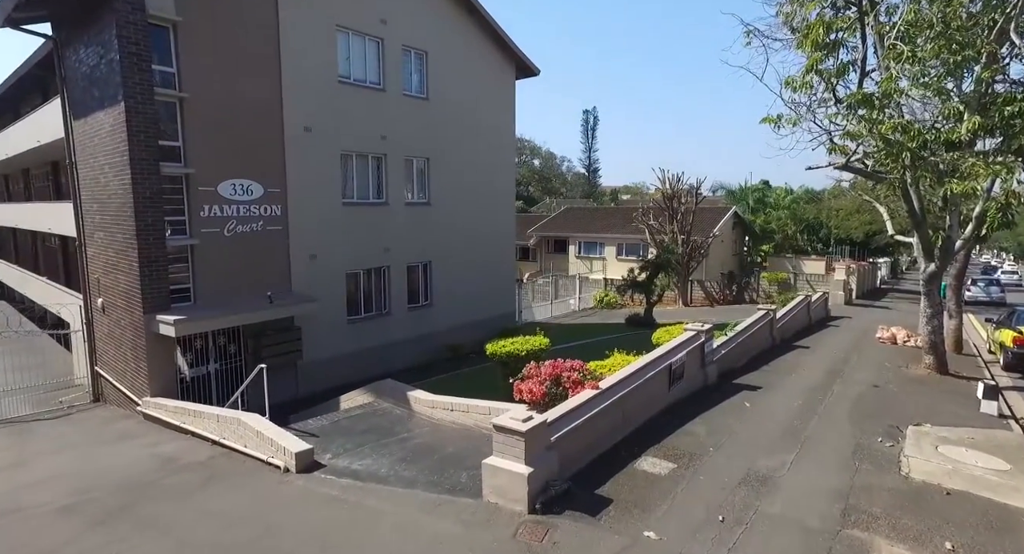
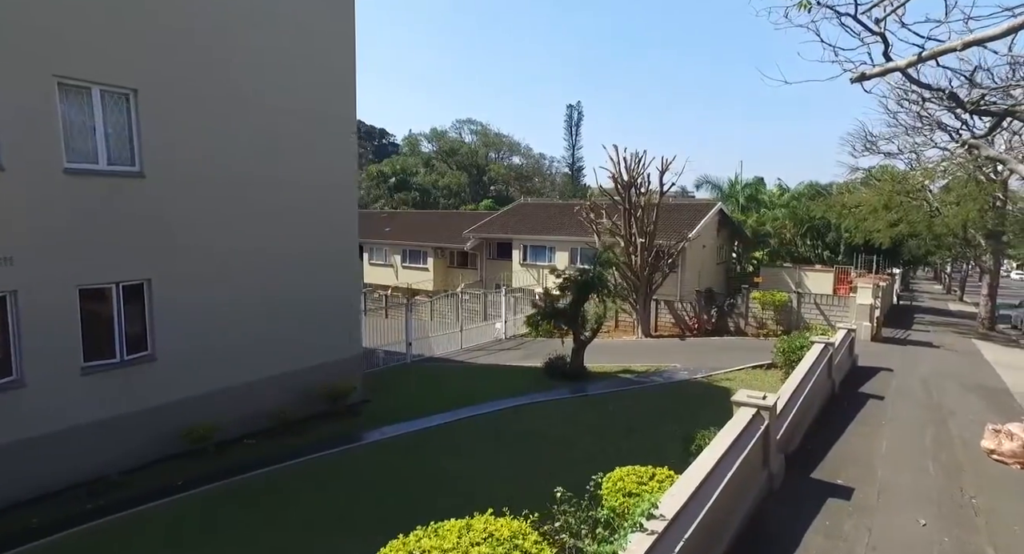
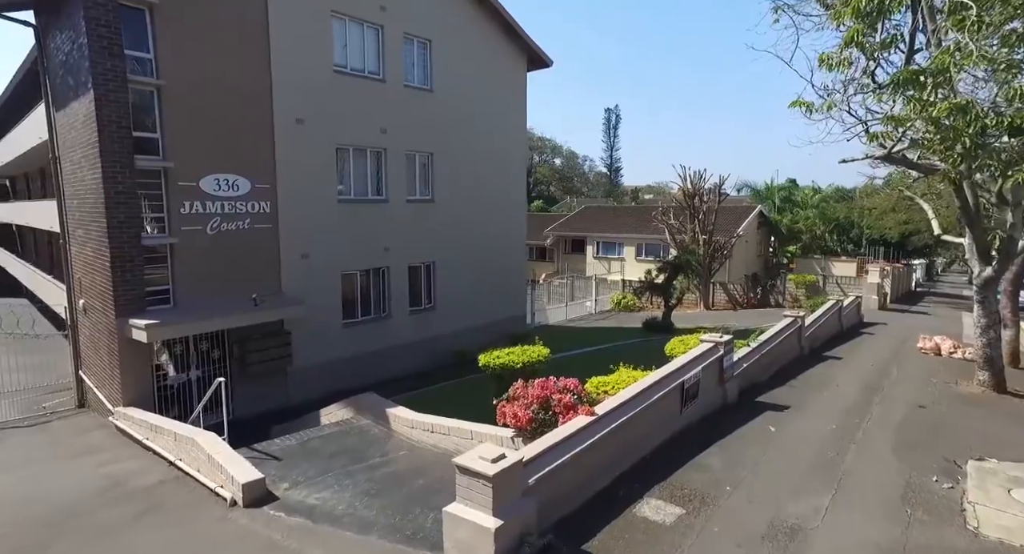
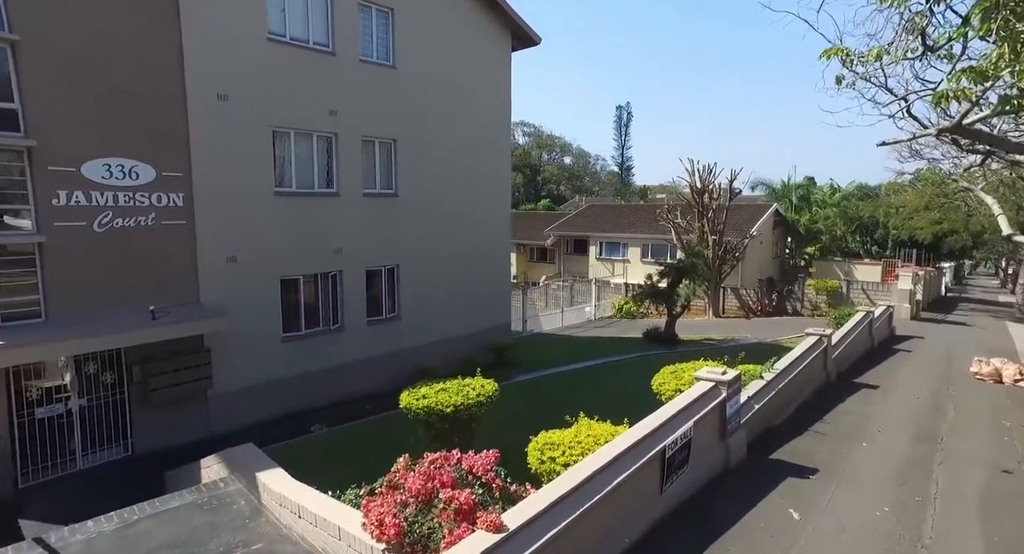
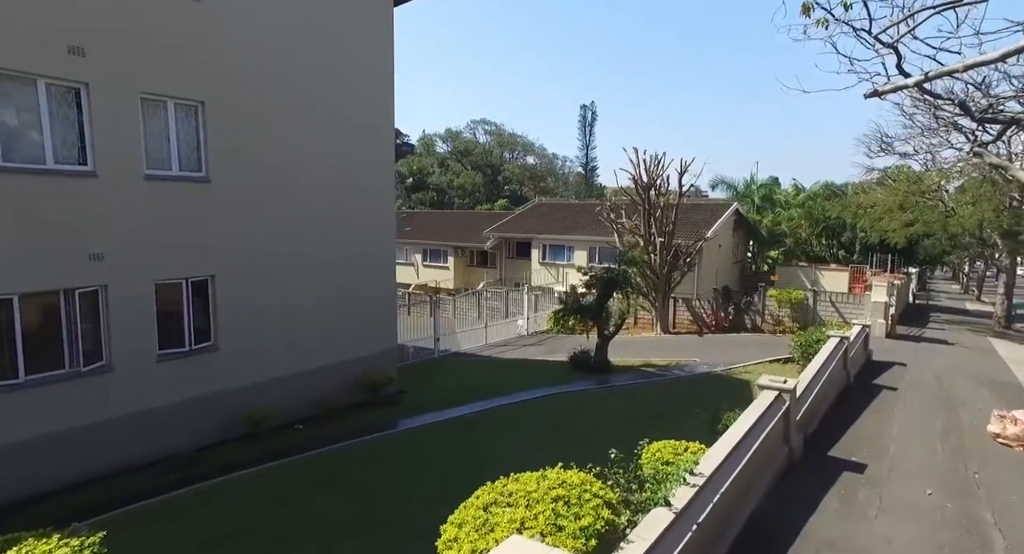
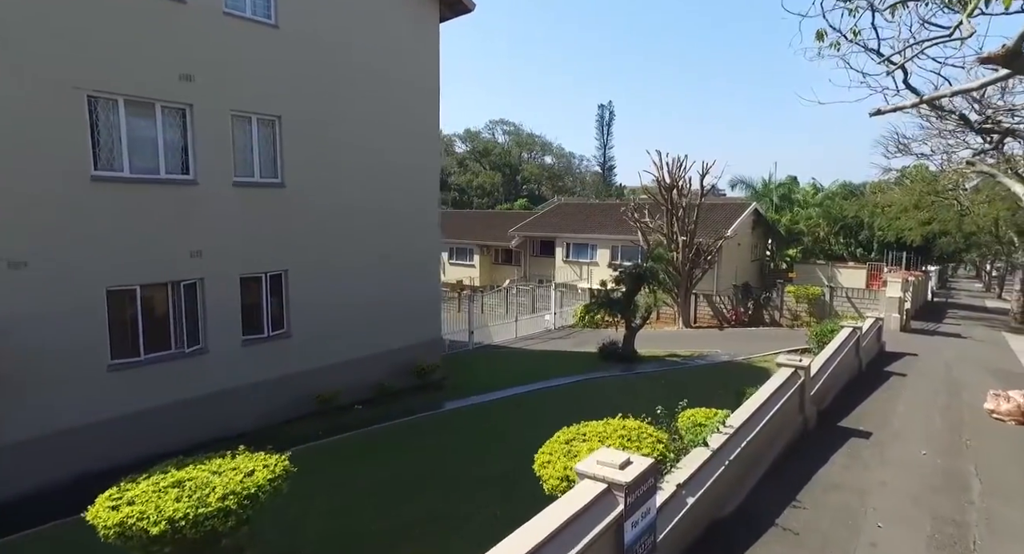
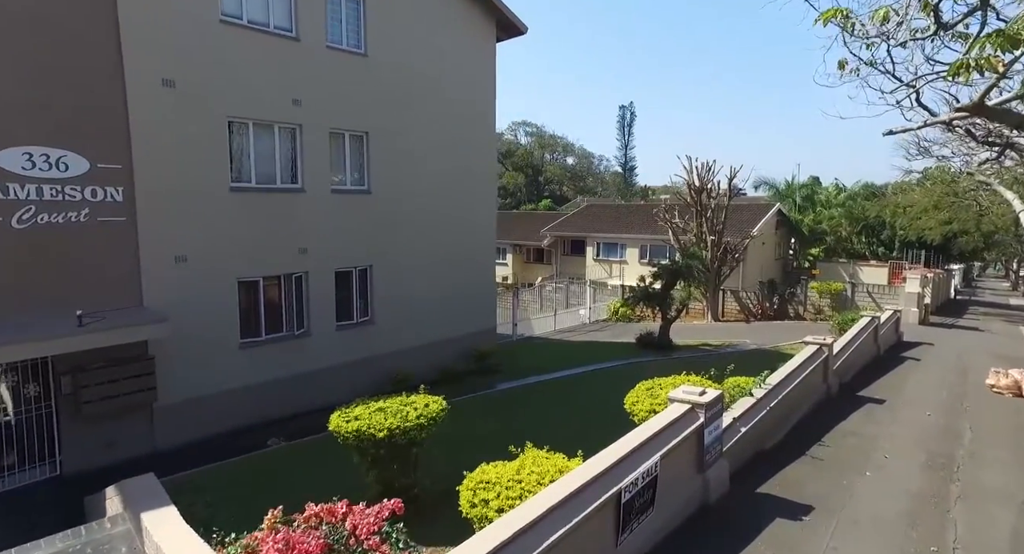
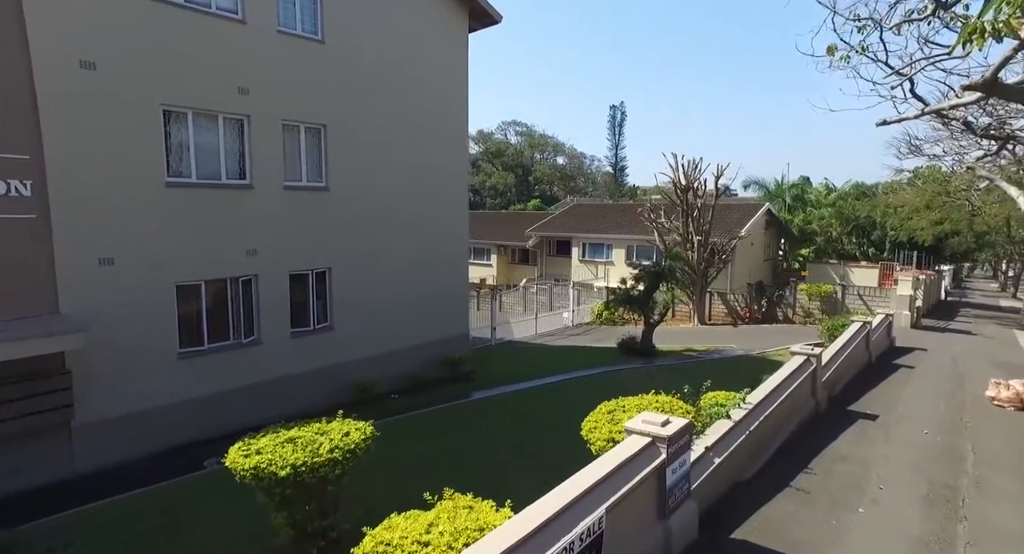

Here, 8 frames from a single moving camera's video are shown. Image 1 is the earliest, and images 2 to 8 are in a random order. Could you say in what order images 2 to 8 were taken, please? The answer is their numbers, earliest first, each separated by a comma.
3, 4, 7, 8, 6, 5, 2
